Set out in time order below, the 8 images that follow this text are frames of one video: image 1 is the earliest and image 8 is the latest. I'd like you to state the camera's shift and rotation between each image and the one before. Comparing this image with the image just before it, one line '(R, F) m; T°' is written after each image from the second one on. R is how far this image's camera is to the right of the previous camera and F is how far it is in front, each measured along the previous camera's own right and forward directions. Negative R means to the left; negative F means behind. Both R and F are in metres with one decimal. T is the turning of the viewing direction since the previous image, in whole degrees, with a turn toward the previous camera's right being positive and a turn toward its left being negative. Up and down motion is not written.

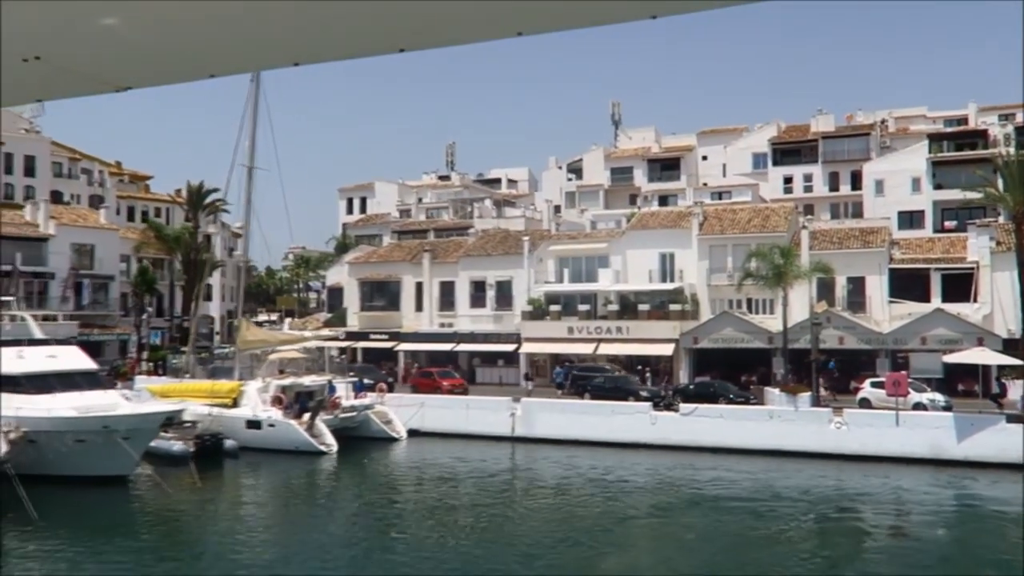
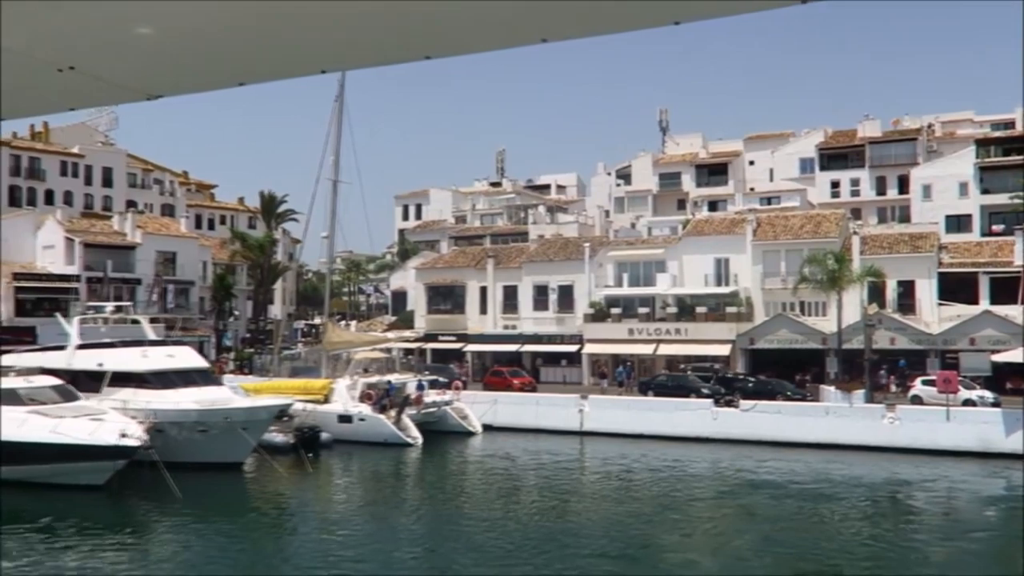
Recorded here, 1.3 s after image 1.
(-0.7, -1.5) m; -2°
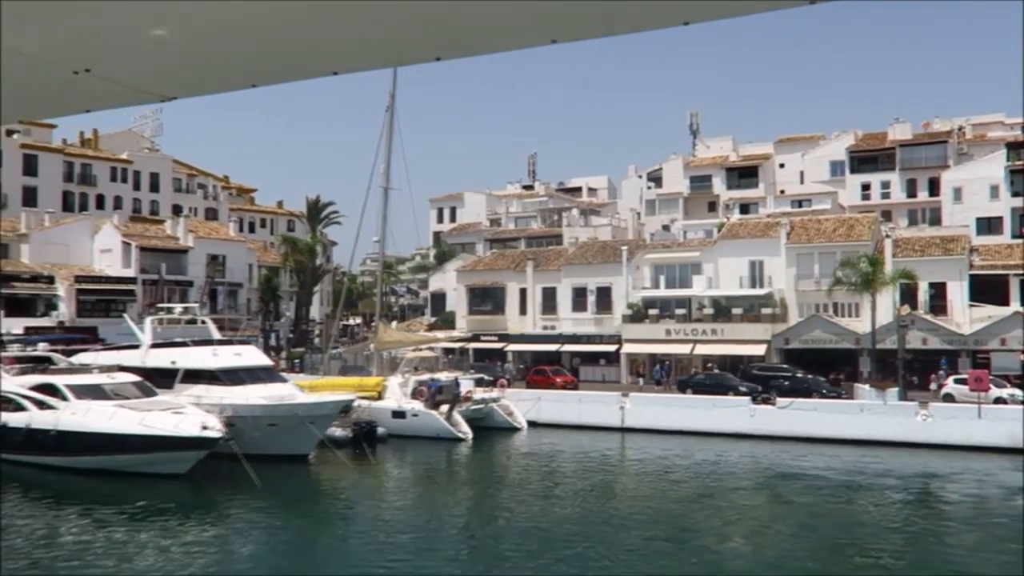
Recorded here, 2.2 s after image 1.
(-0.5, -1.0) m; -2°
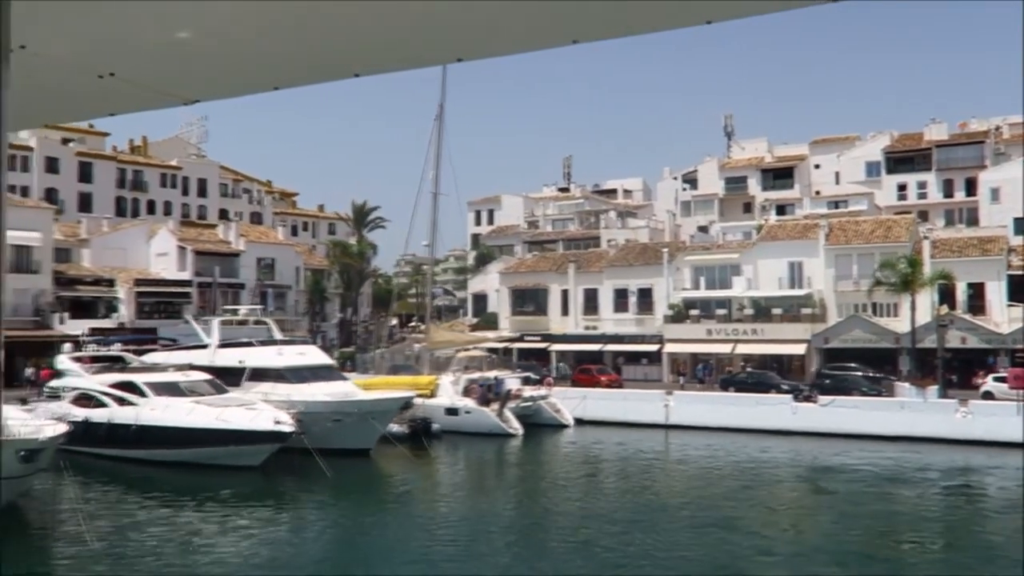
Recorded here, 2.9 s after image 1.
(-0.5, -0.9) m; -2°
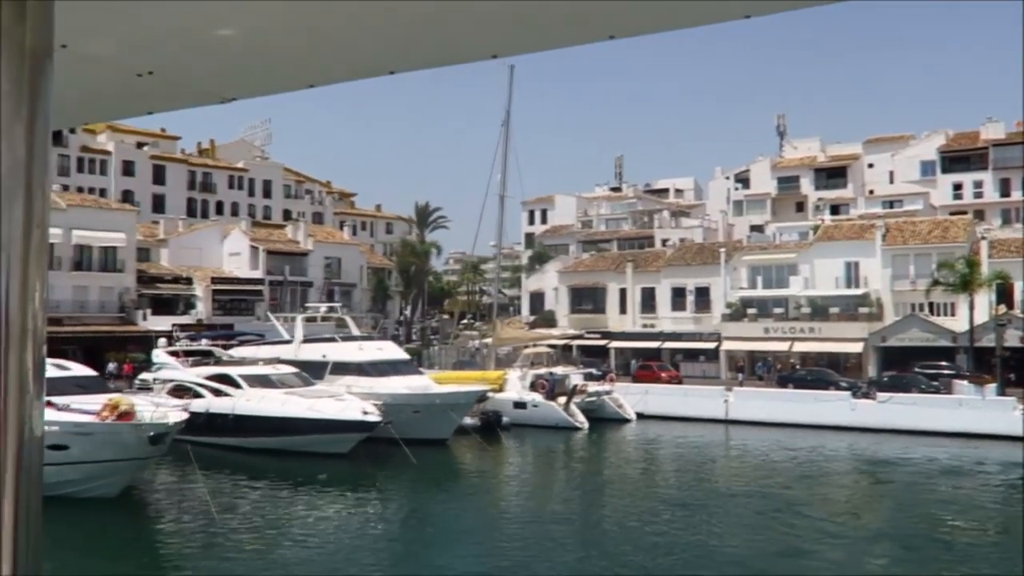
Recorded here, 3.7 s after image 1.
(-0.6, -1.1) m; -3°
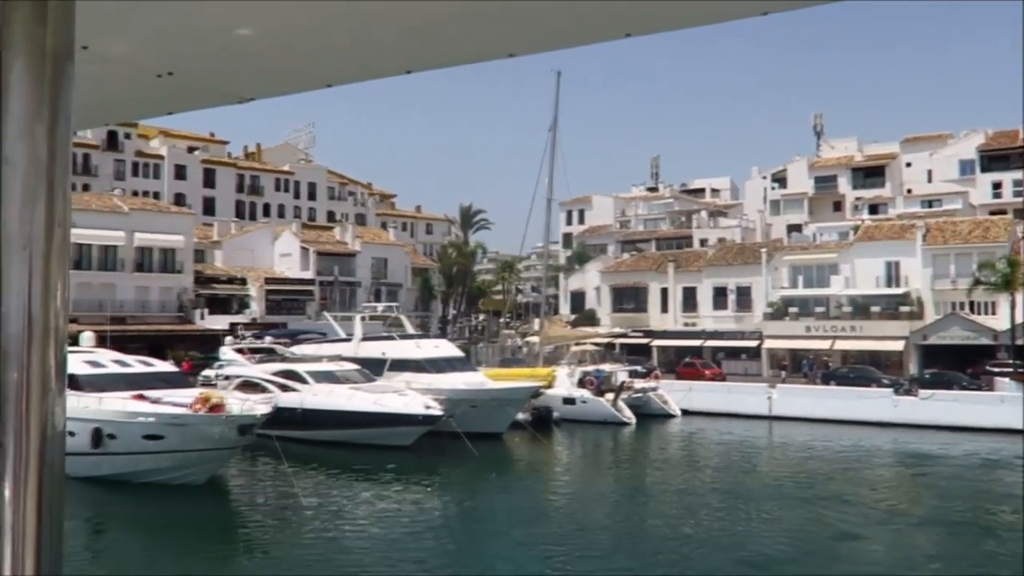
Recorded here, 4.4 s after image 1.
(-0.6, -0.9) m; -2°
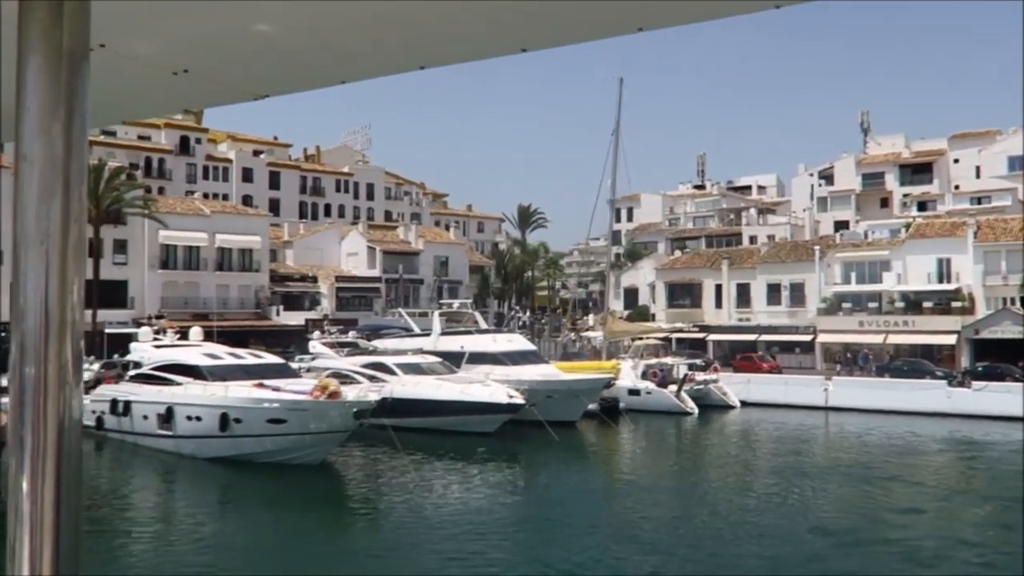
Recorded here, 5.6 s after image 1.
(-0.9, -1.5) m; -2°
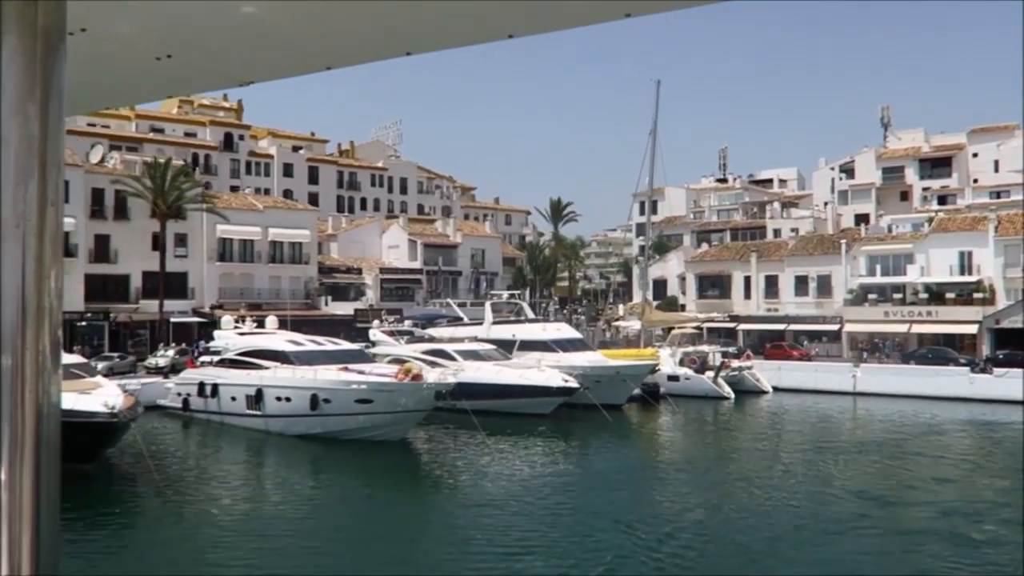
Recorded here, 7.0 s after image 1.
(-1.1, -1.7) m; -1°
